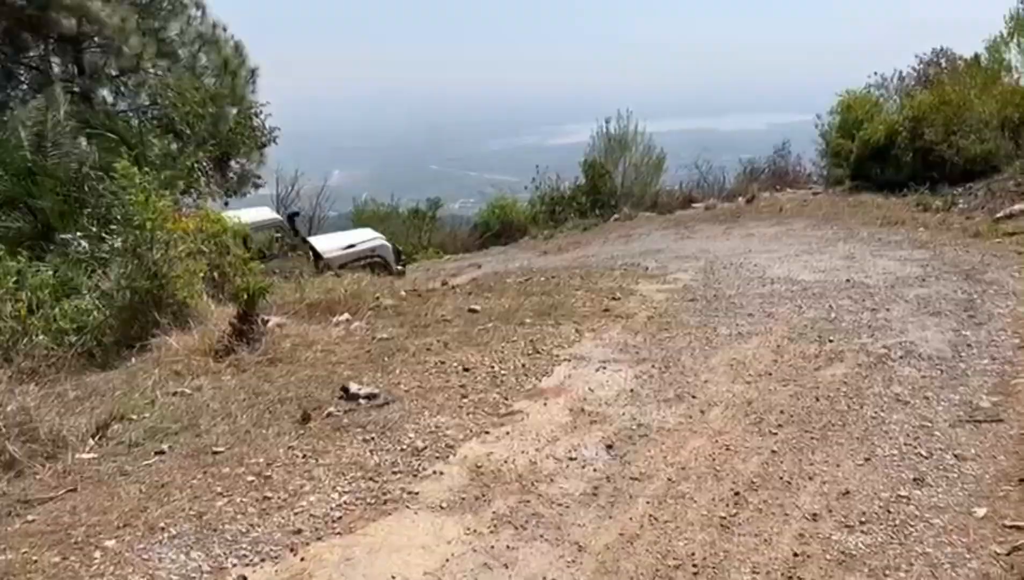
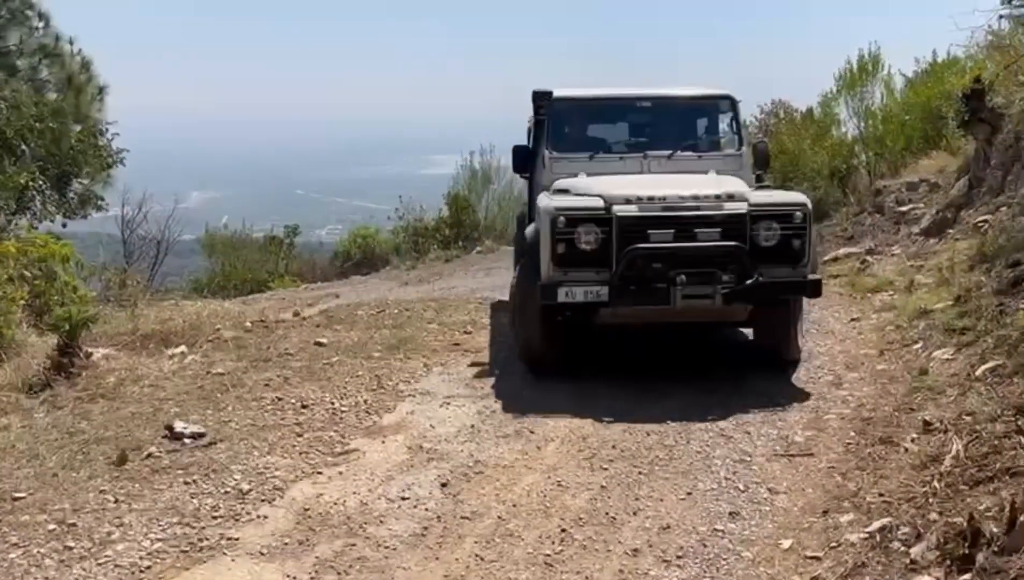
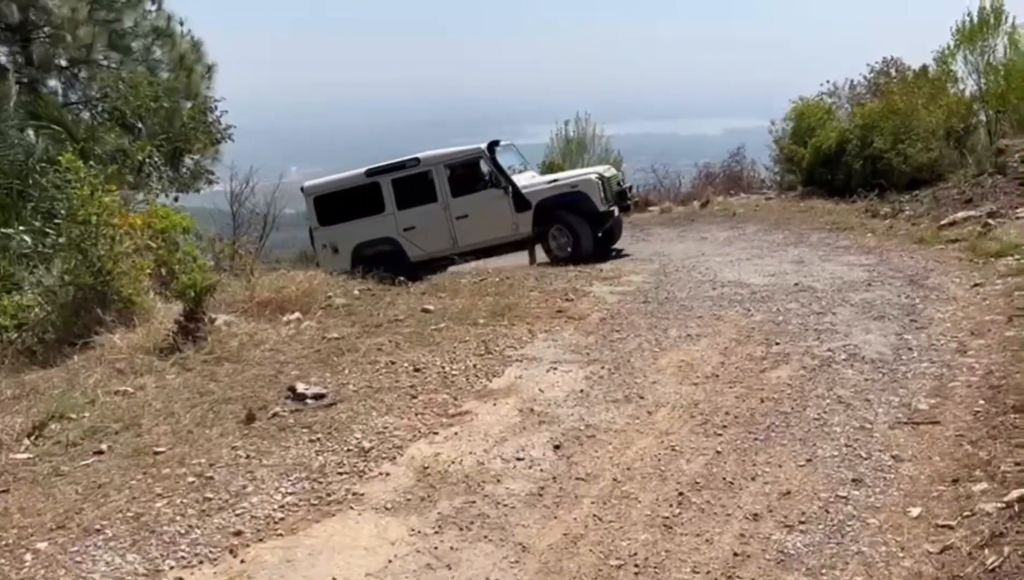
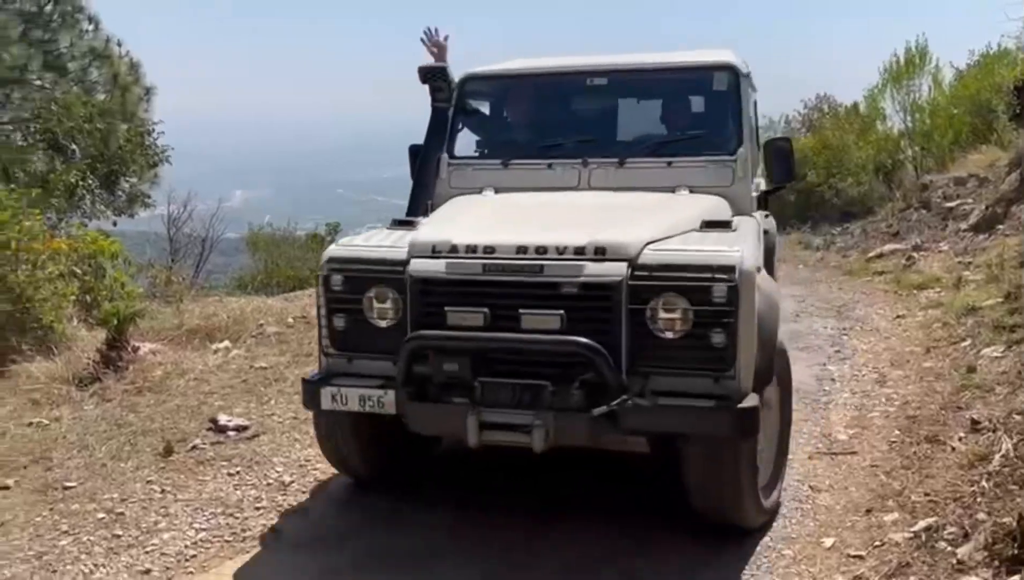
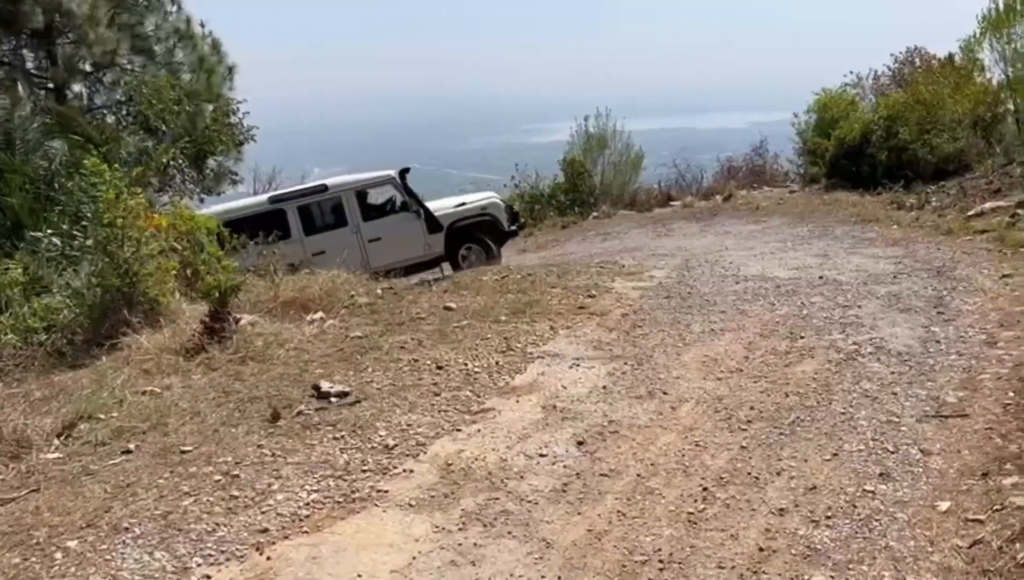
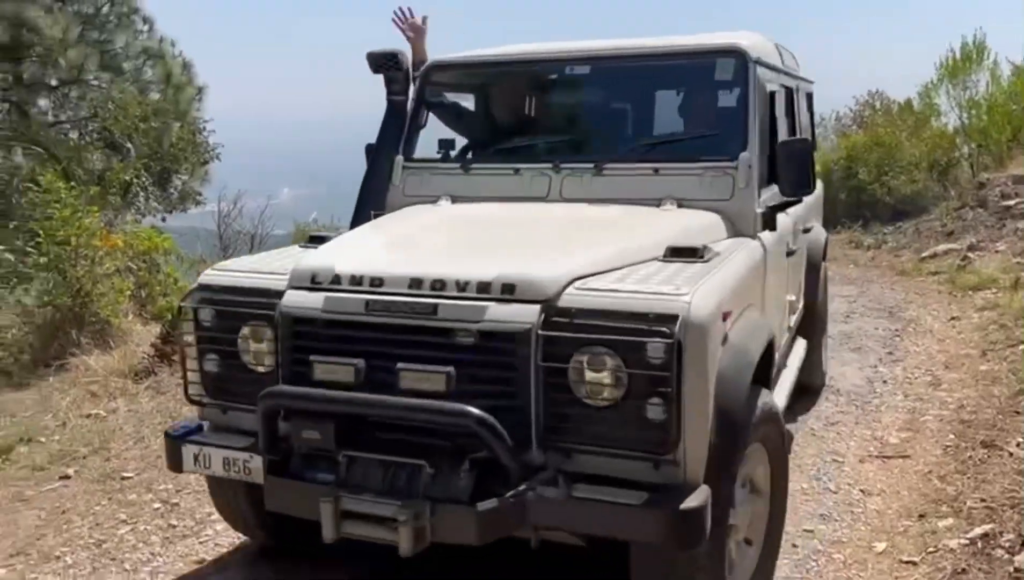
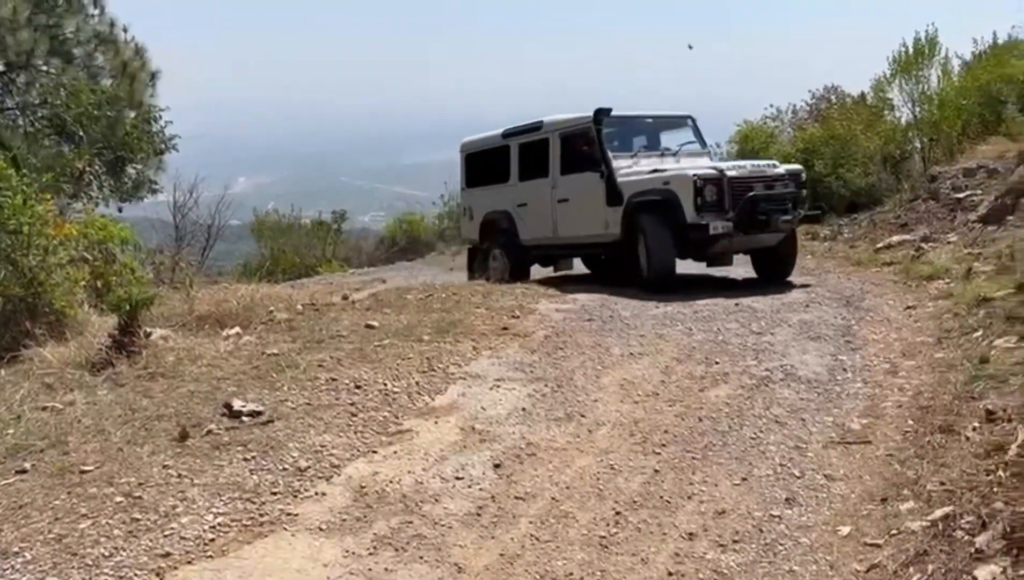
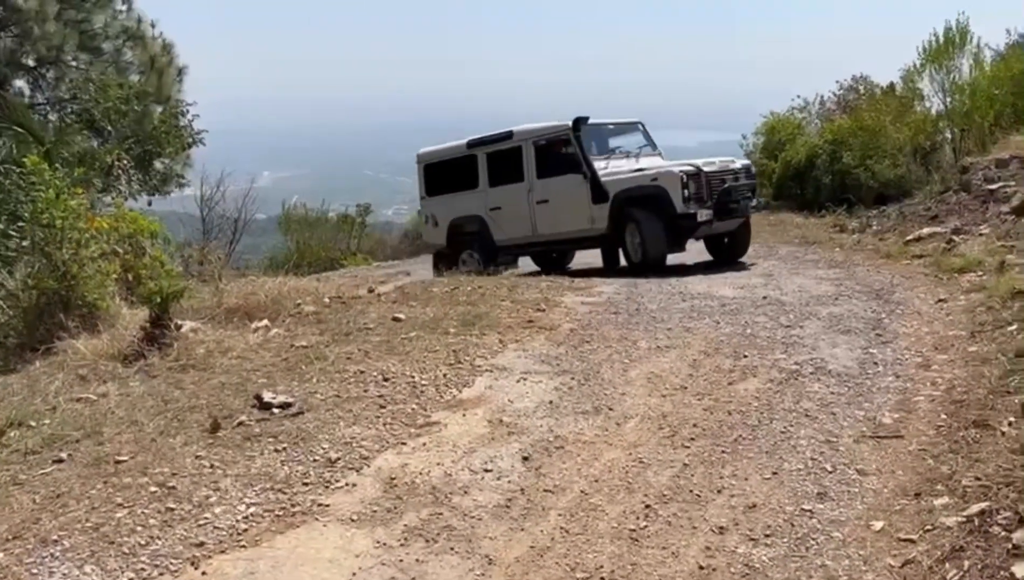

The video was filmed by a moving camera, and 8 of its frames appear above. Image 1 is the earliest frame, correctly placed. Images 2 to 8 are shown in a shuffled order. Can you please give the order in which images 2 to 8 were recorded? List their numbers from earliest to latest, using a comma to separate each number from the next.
5, 3, 8, 7, 2, 4, 6
